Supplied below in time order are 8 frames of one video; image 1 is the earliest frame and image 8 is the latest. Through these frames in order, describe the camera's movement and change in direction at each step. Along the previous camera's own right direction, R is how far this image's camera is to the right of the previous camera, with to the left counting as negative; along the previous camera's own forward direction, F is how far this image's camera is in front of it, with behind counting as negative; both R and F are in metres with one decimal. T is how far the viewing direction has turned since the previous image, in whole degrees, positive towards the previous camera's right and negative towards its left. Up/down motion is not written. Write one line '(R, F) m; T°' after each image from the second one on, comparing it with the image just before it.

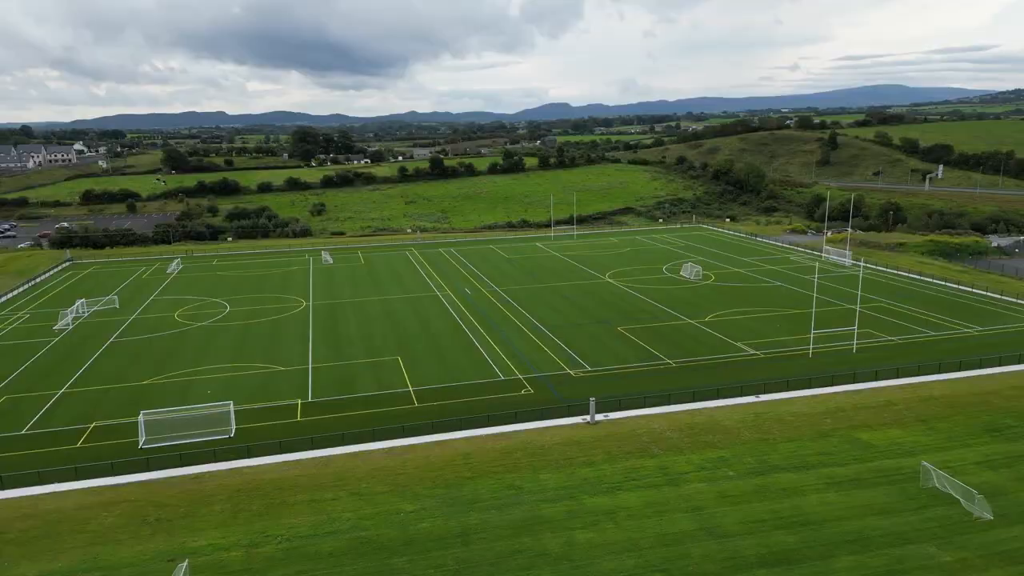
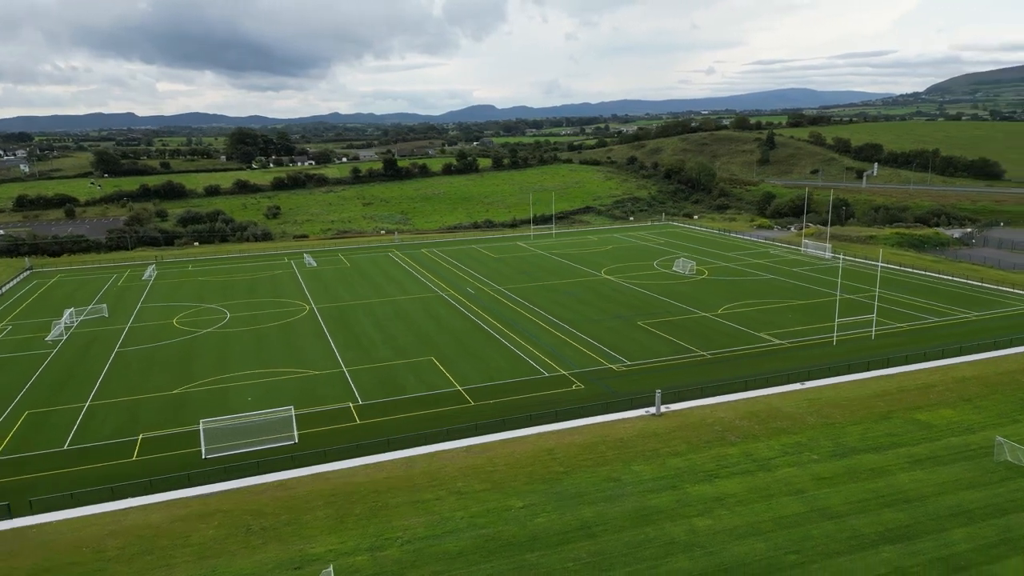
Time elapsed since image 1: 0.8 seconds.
(-5.6, +0.3) m; +5°
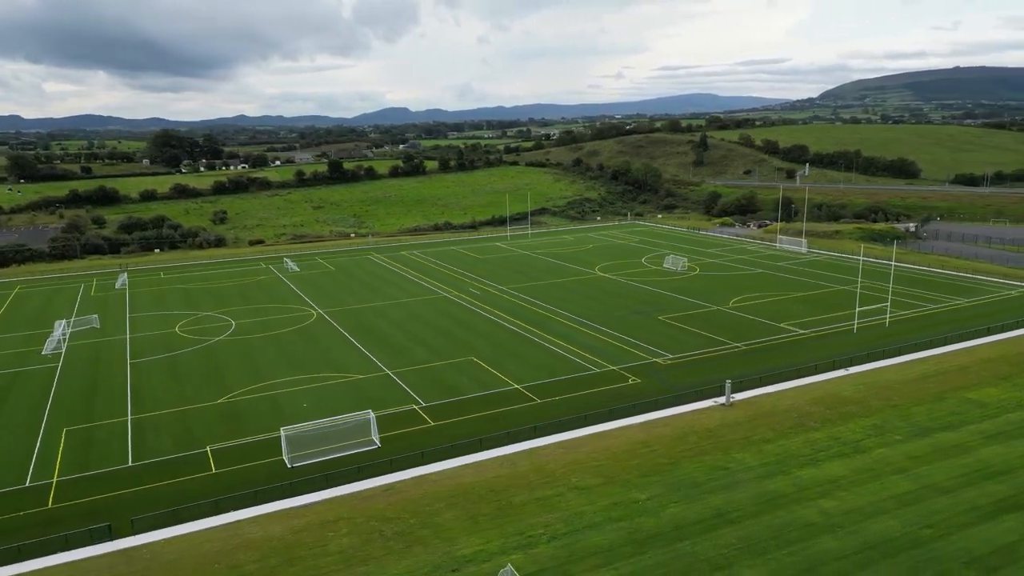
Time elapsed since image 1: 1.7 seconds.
(-6.4, +0.4) m; +6°
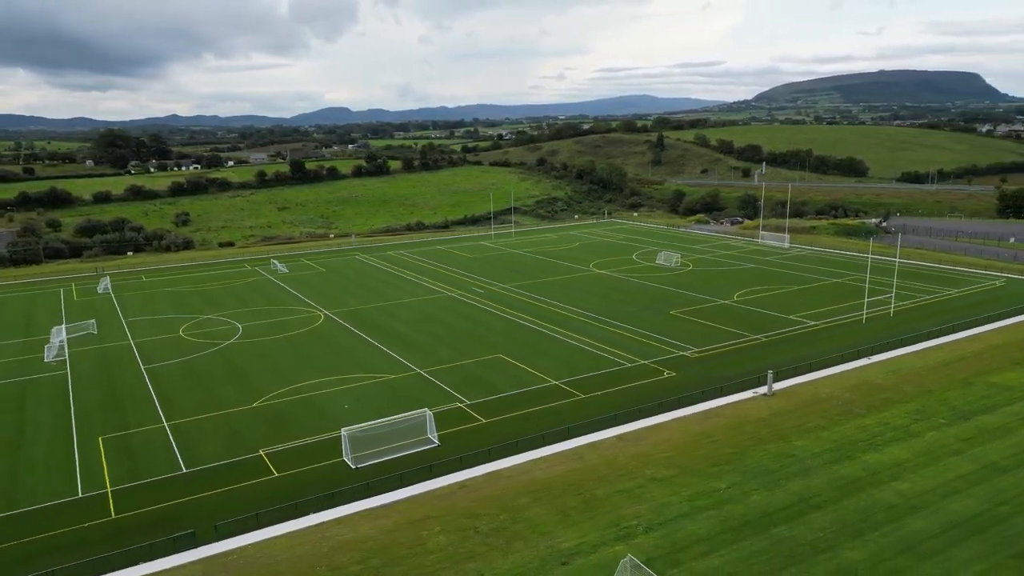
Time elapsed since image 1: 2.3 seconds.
(-4.3, +0.2) m; +4°
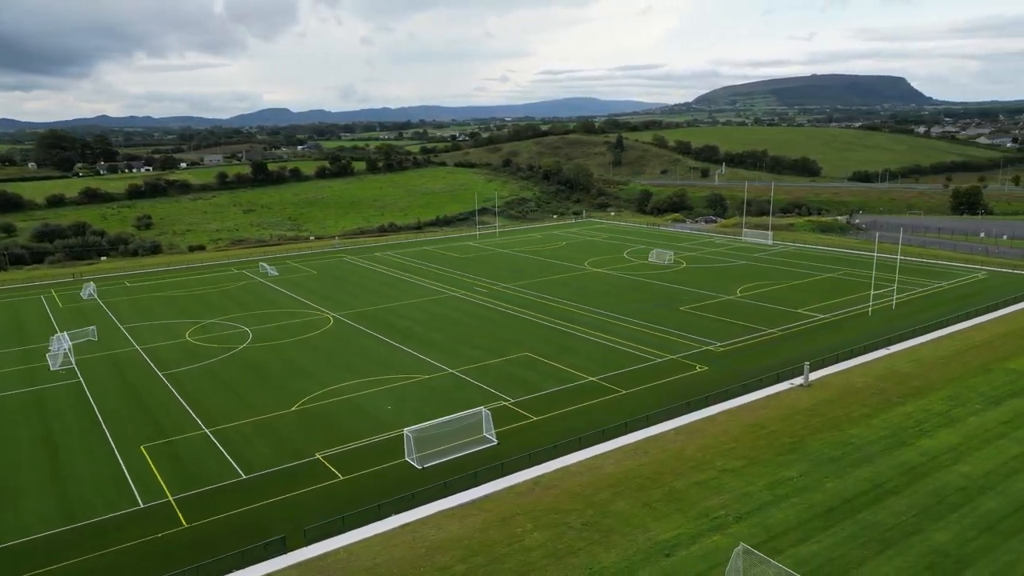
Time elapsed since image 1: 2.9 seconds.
(-4.1, +0.2) m; +4°
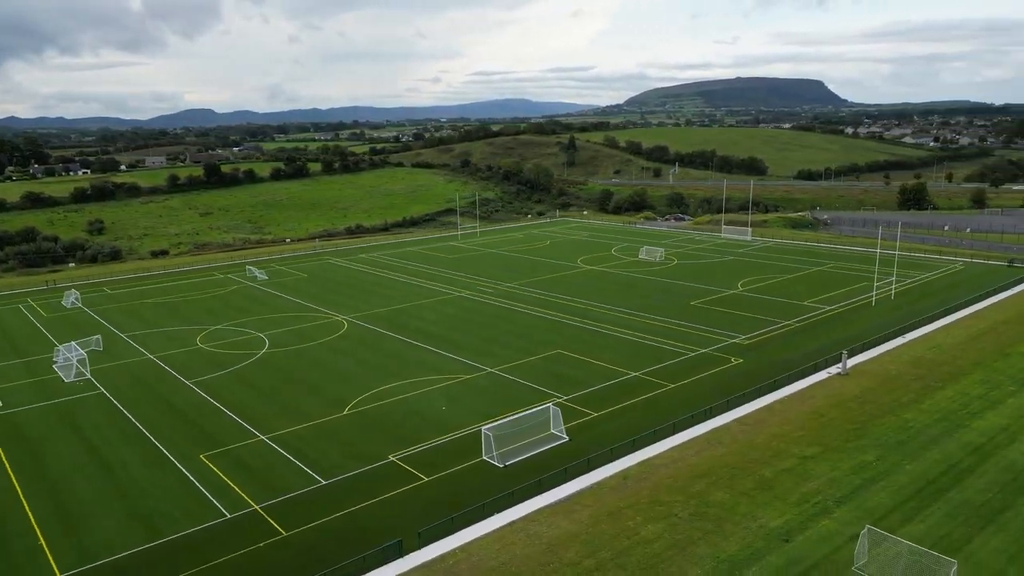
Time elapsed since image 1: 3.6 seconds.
(-5.0, +0.2) m; +5°
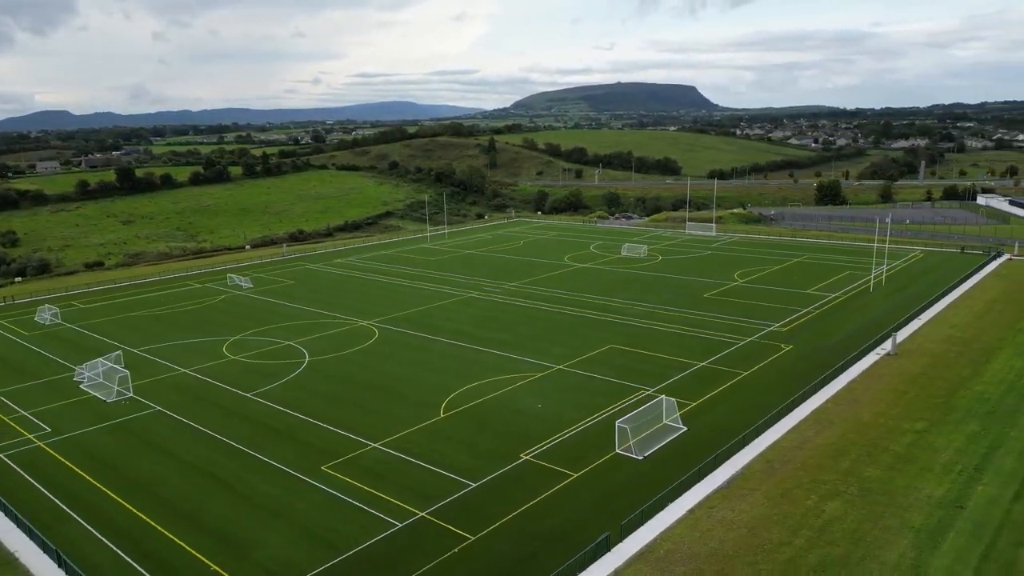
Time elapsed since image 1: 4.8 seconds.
(-8.5, +0.6) m; +8°
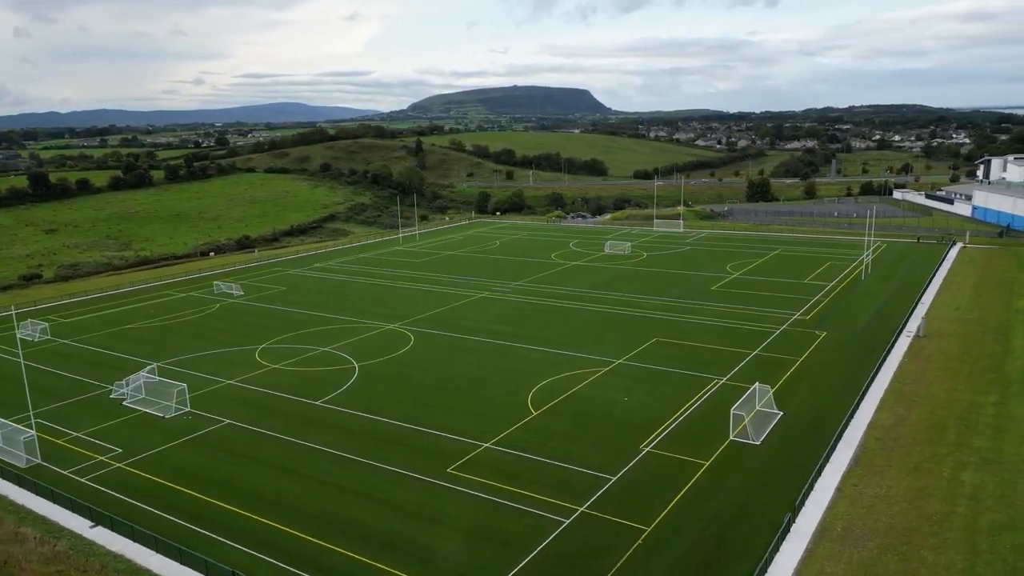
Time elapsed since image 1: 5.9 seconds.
(-7.8, +0.5) m; +7°
